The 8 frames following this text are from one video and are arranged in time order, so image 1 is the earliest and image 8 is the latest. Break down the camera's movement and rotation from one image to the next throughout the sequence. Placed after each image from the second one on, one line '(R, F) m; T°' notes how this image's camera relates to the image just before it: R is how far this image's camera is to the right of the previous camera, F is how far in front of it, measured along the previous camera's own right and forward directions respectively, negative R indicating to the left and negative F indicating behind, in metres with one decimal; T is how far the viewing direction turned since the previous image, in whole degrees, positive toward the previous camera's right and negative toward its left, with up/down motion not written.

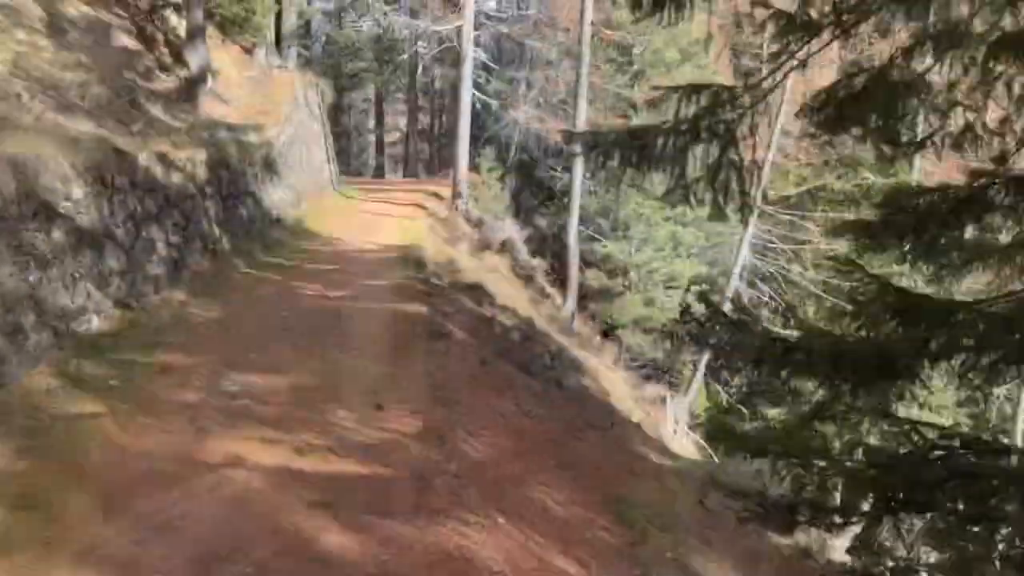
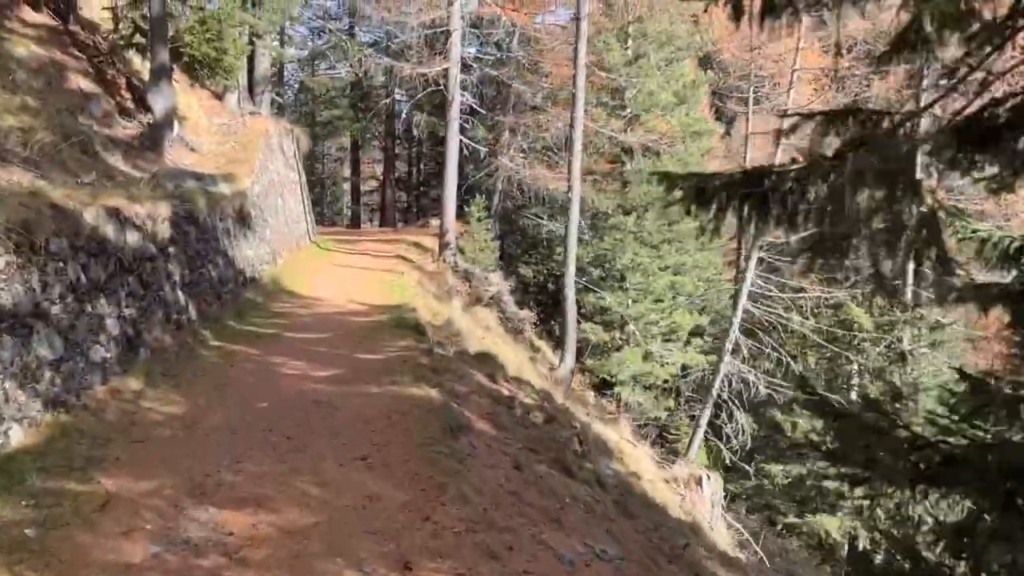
(-0.4, +1.2) m; +2°
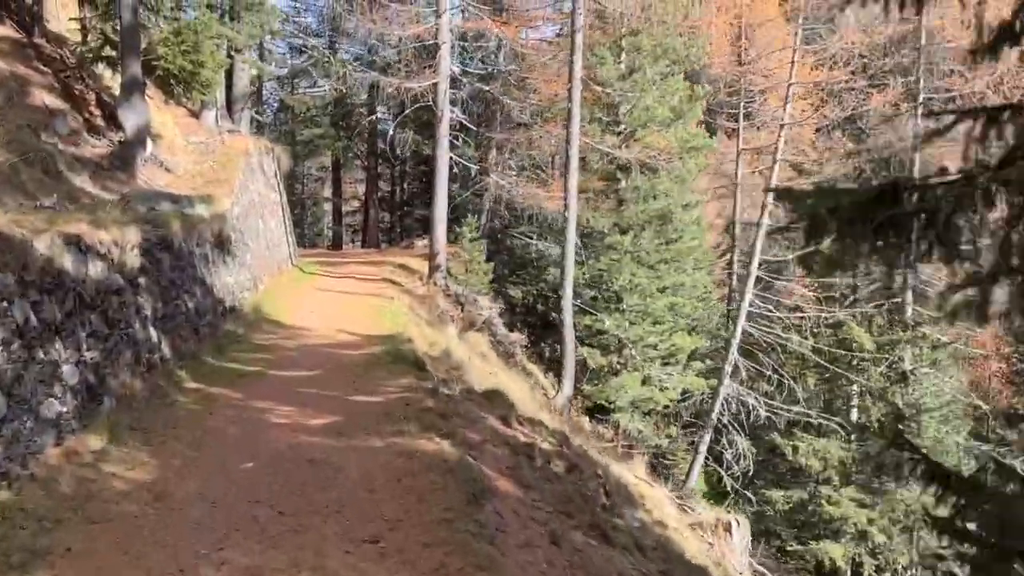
(-0.2, +0.7) m; +1°
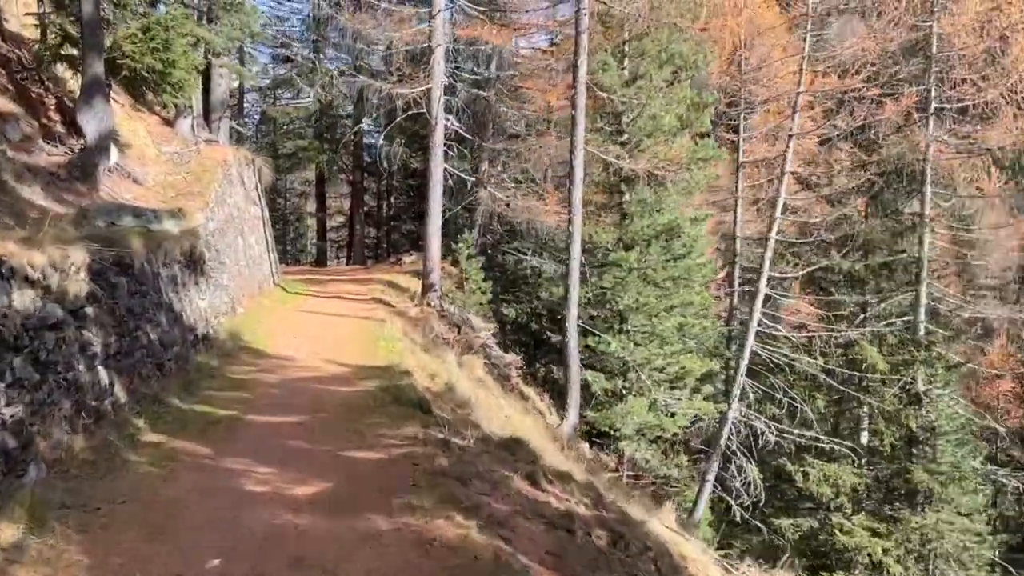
(-0.3, +1.1) m; +1°
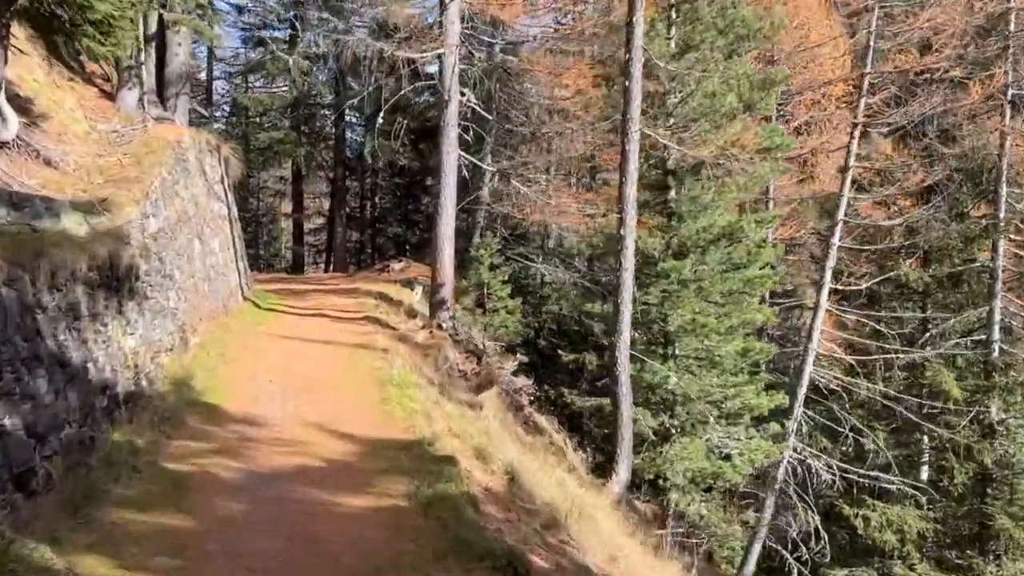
(-0.8, +2.9) m; +2°
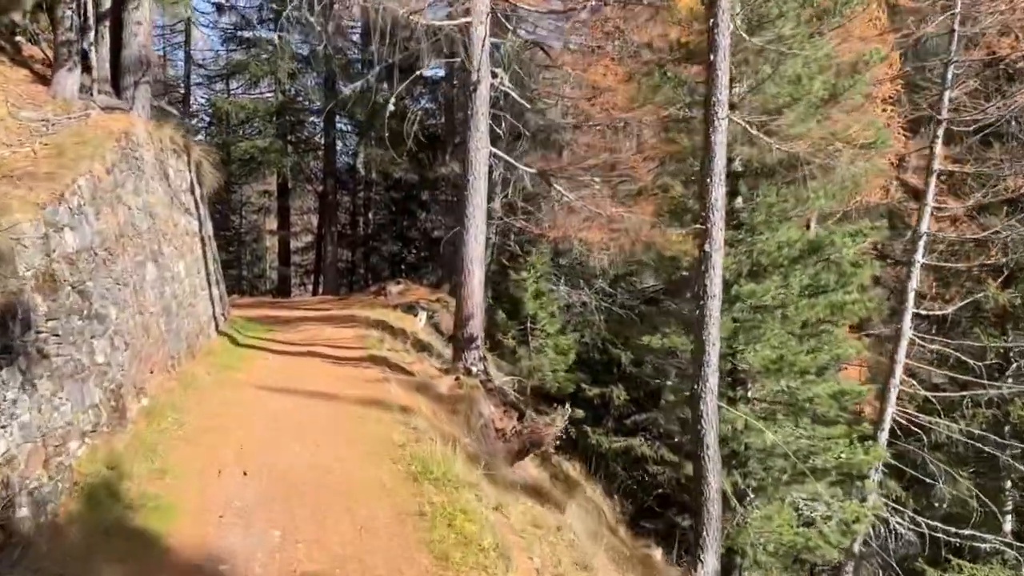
(-0.7, +2.5) m; +1°
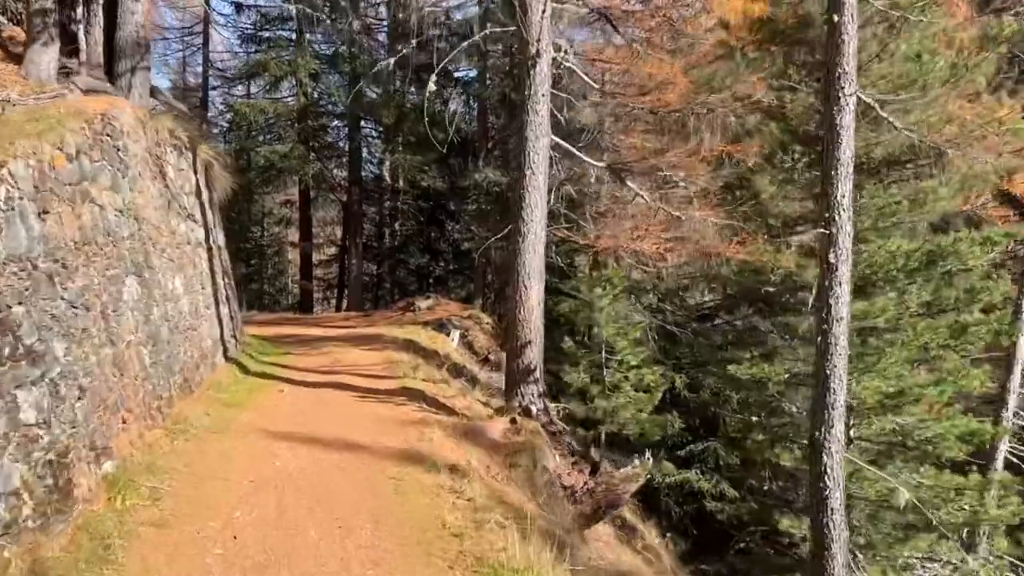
(-0.4, +1.7) m; -2°
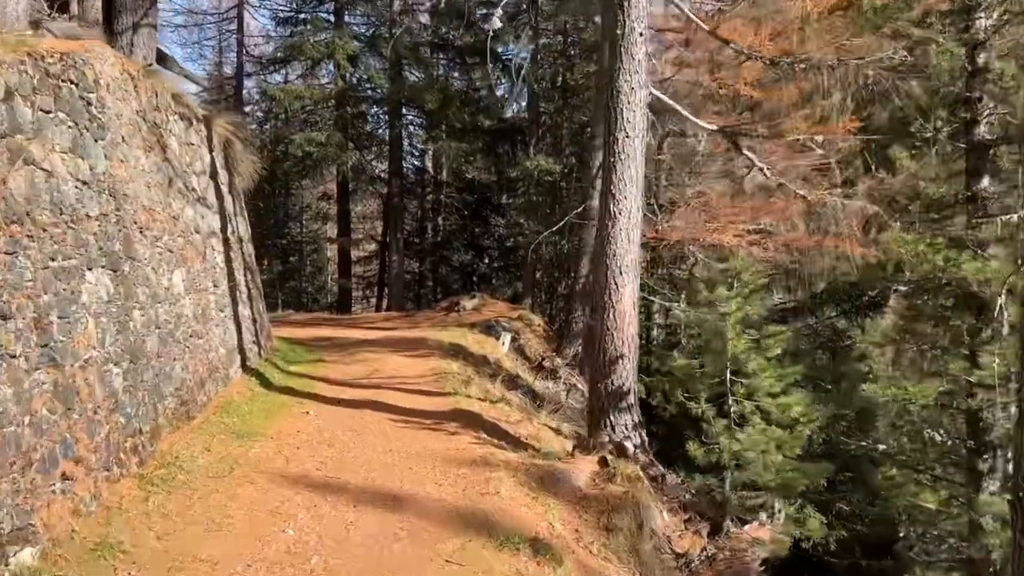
(-0.3, +1.6) m; -3°
